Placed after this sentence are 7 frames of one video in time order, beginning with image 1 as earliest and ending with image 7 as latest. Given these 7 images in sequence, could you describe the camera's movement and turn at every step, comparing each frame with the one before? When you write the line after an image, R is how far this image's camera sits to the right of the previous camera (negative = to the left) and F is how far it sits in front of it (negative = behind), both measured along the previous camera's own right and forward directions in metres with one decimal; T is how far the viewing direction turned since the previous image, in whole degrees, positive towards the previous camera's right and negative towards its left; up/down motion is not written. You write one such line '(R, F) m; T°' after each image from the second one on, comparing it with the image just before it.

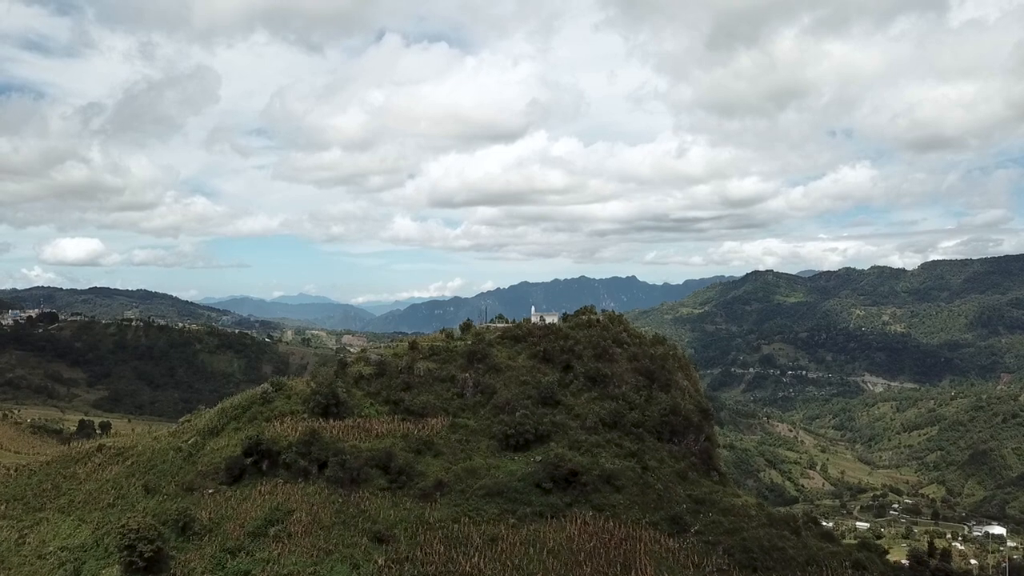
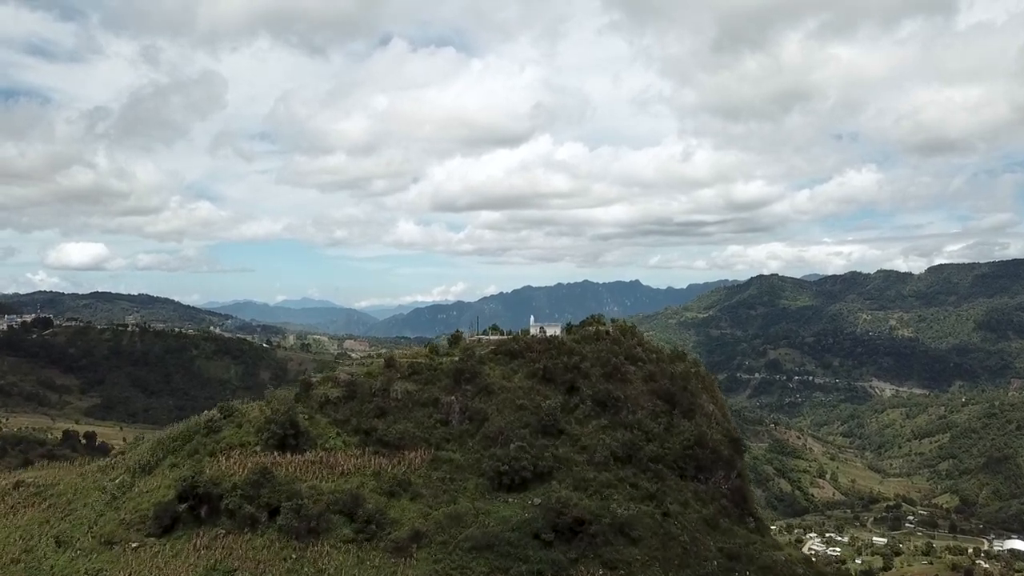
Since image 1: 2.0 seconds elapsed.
(+0.4, +4.9) m; 0°
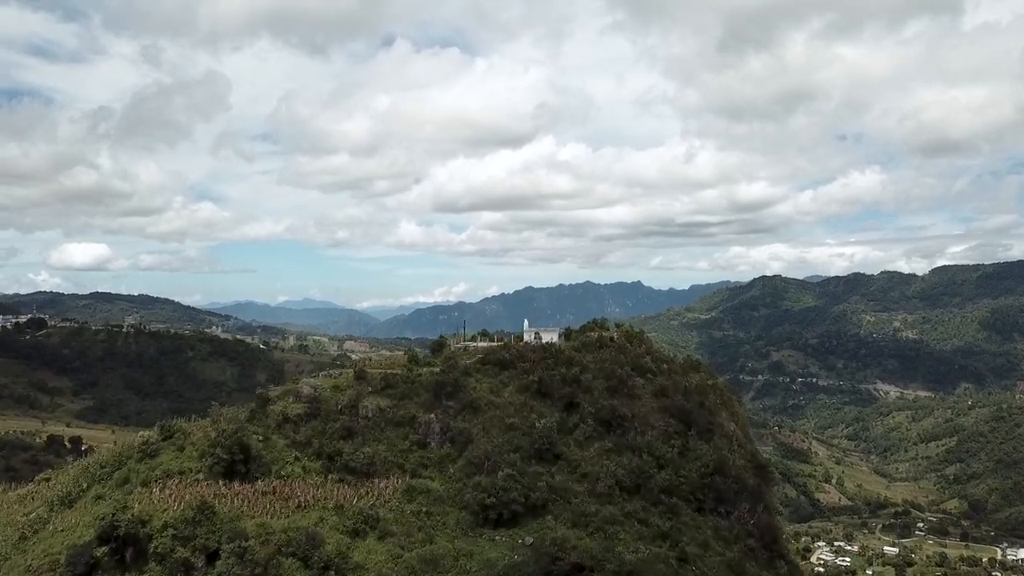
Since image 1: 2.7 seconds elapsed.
(+0.4, +3.7) m; 0°
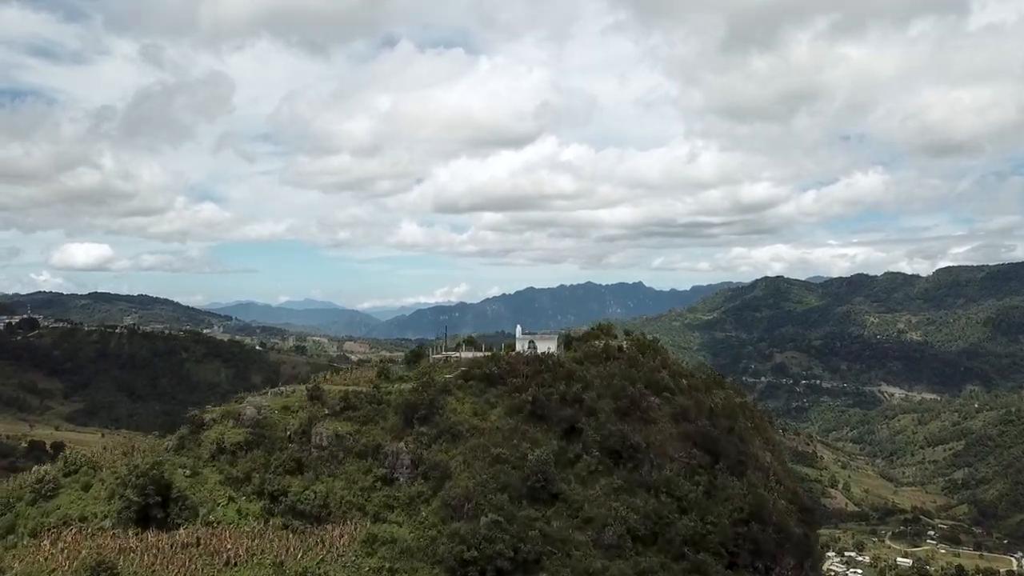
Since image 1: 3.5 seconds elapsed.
(+0.4, +4.2) m; 0°
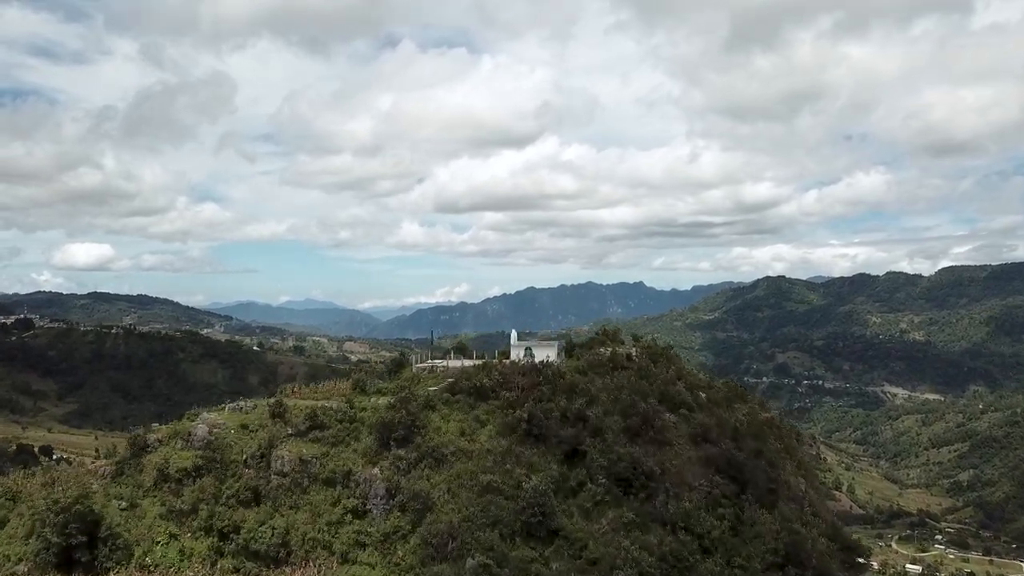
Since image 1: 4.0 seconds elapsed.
(+0.2, +2.6) m; 0°
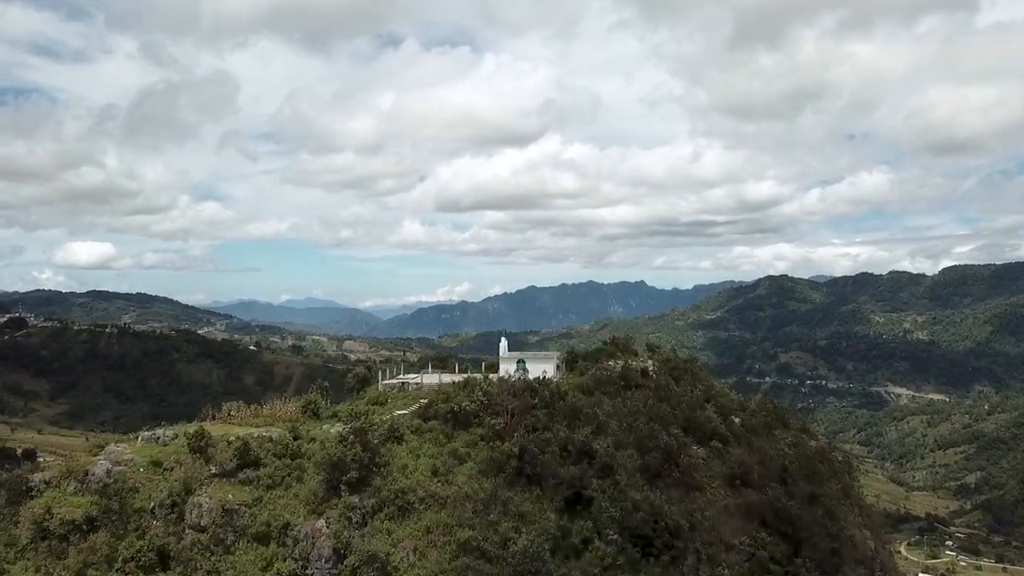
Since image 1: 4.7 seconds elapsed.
(+0.3, +3.6) m; 0°
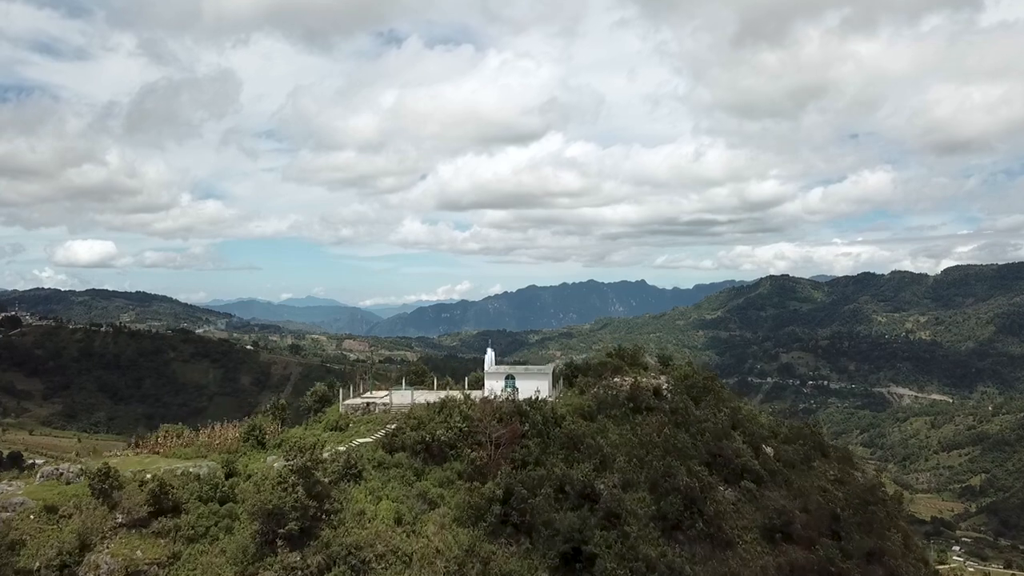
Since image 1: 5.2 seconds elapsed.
(+0.3, +2.6) m; 0°
